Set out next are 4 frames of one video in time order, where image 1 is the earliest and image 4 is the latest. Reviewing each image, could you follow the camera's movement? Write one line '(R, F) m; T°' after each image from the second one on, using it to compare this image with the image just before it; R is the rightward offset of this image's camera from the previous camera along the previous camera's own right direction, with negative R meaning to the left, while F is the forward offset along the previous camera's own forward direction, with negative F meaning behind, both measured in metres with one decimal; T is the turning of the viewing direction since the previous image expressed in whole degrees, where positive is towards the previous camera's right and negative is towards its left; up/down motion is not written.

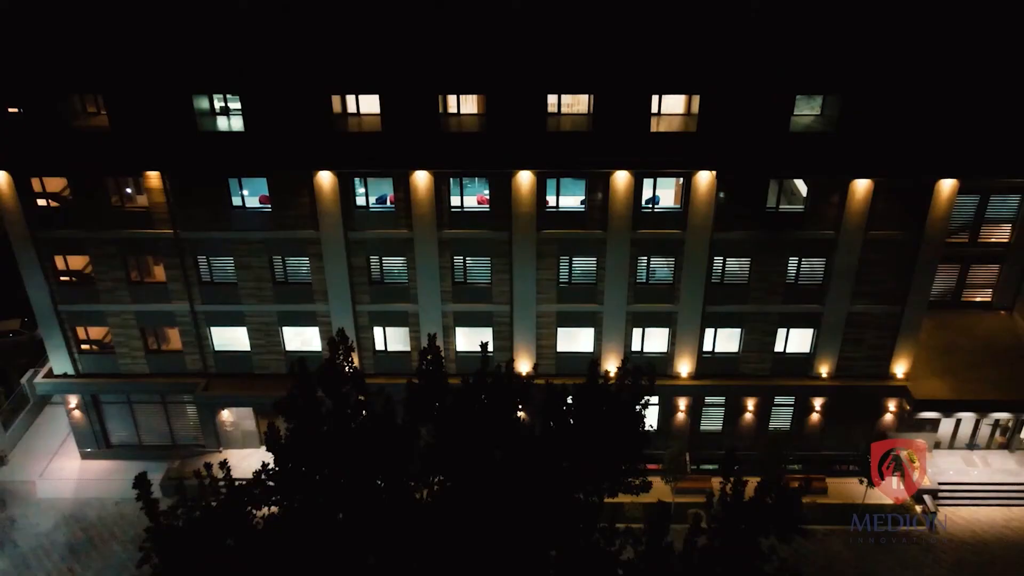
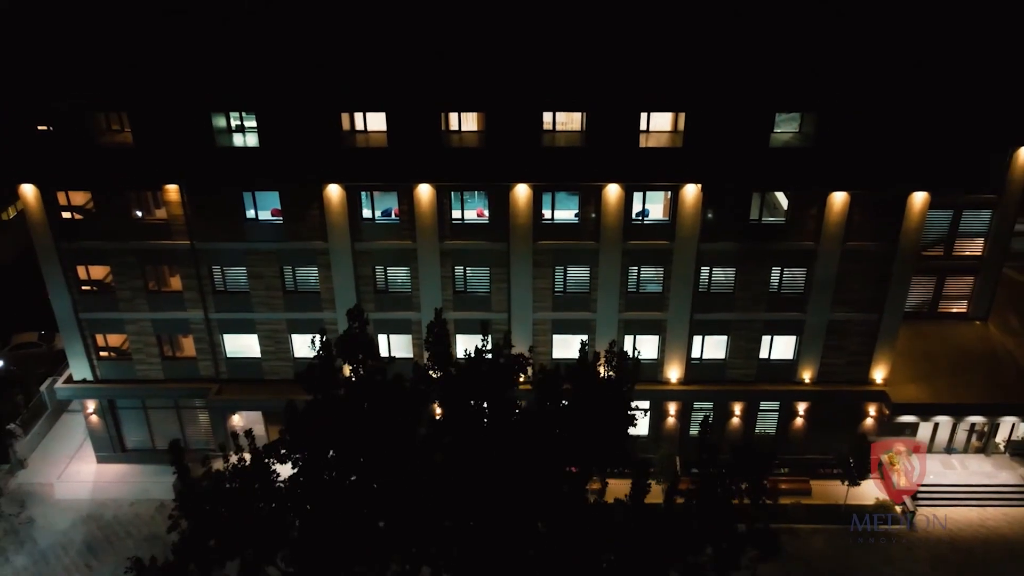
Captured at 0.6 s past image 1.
(+0.4, -1.3) m; -1°
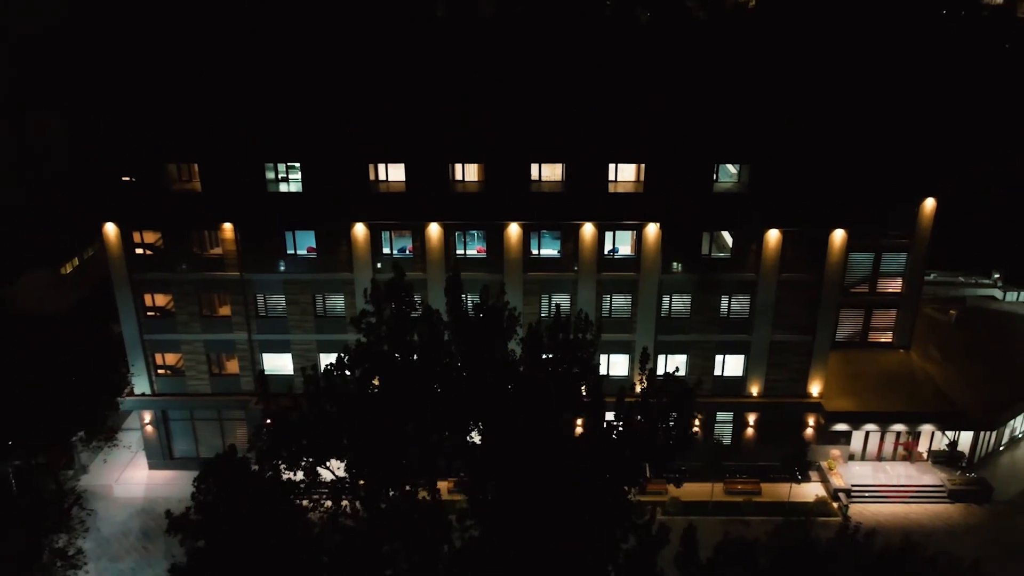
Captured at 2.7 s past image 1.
(+1.9, -4.7) m; -3°
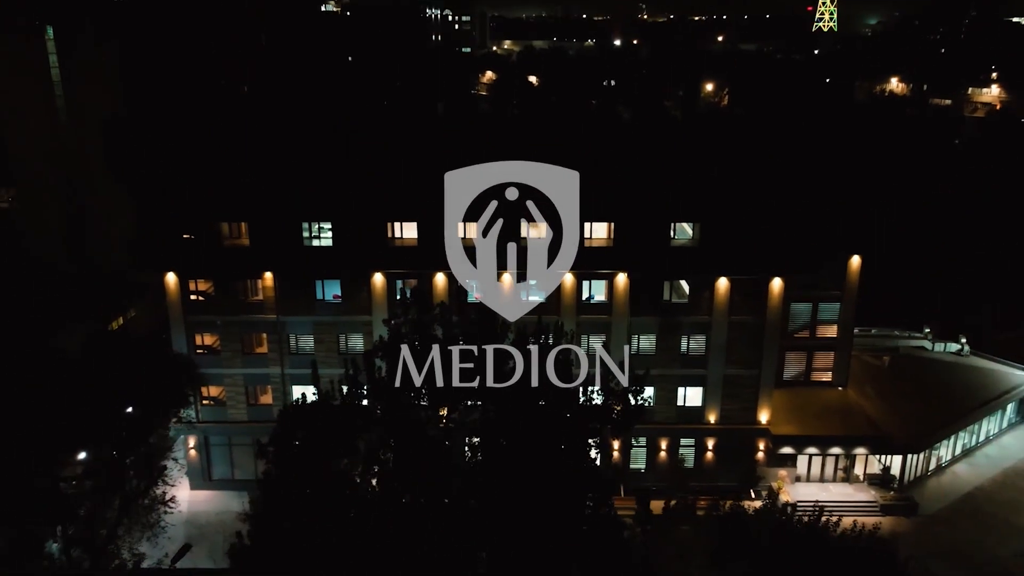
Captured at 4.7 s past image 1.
(+2.1, -5.1) m; -3°
